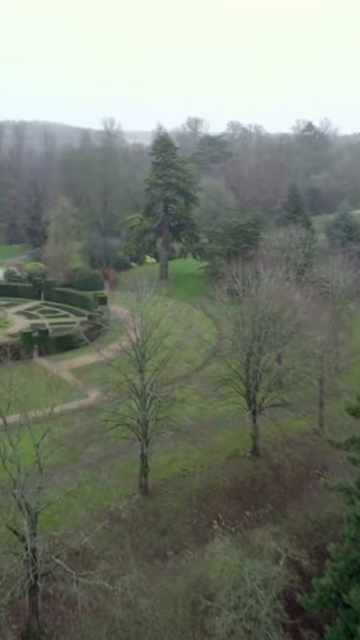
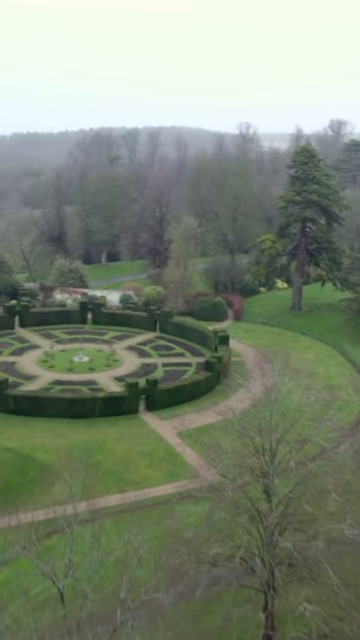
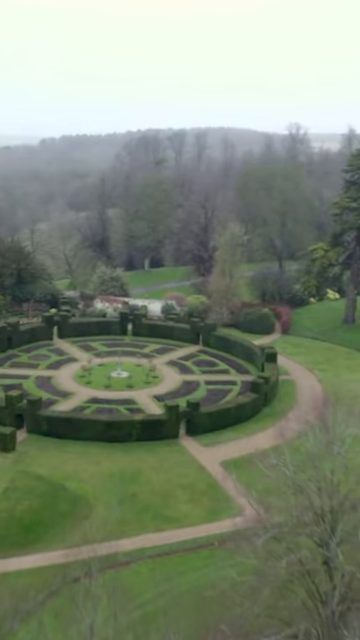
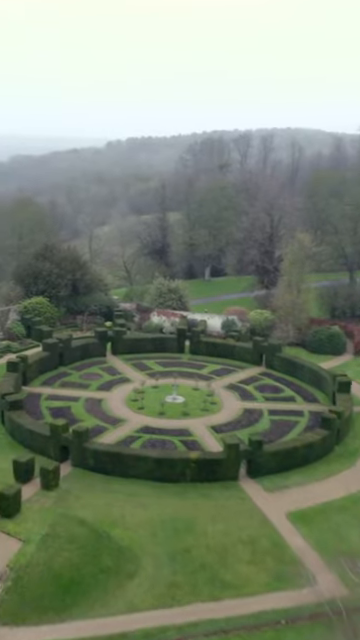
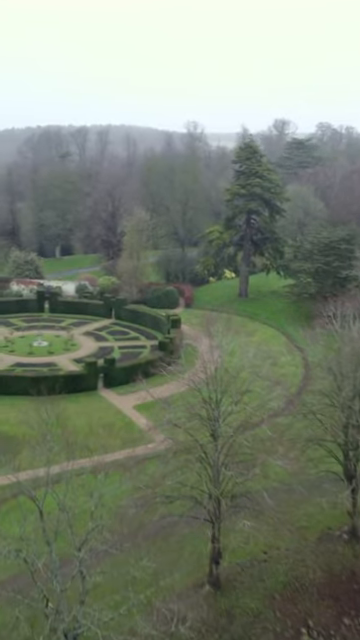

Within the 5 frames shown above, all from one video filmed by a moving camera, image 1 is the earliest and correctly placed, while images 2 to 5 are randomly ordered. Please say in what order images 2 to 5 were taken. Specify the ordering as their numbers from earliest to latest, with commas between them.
5, 2, 3, 4
